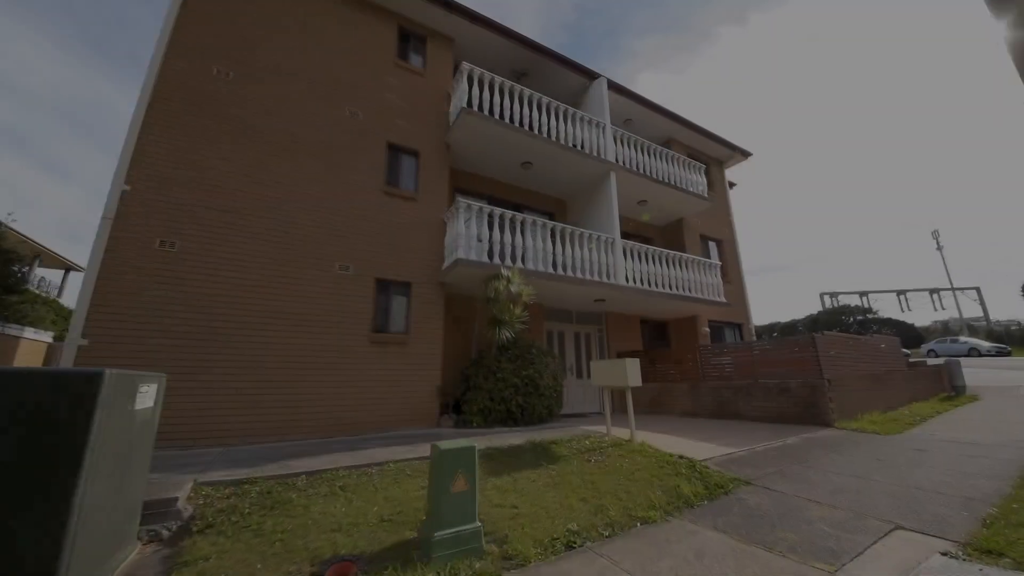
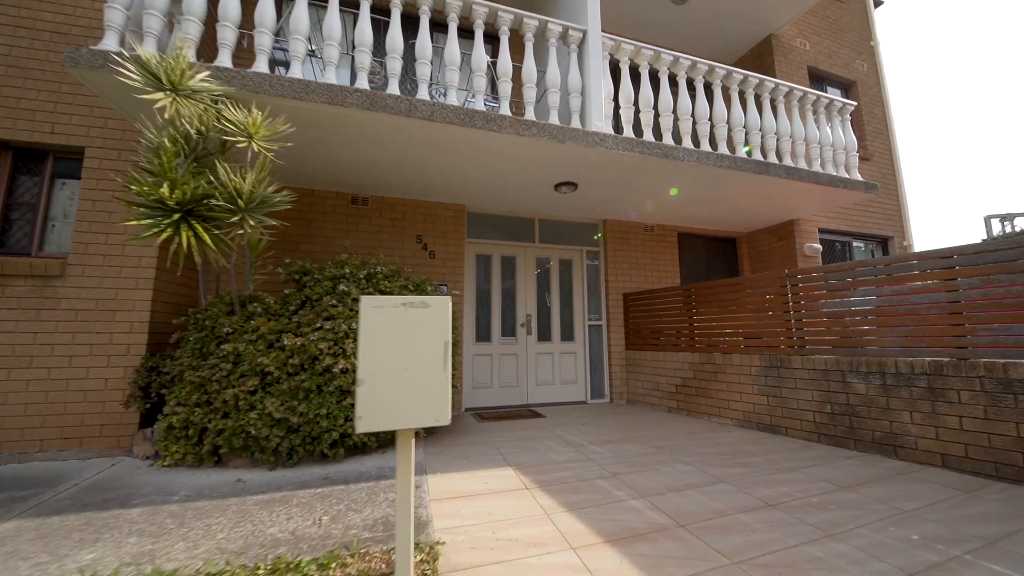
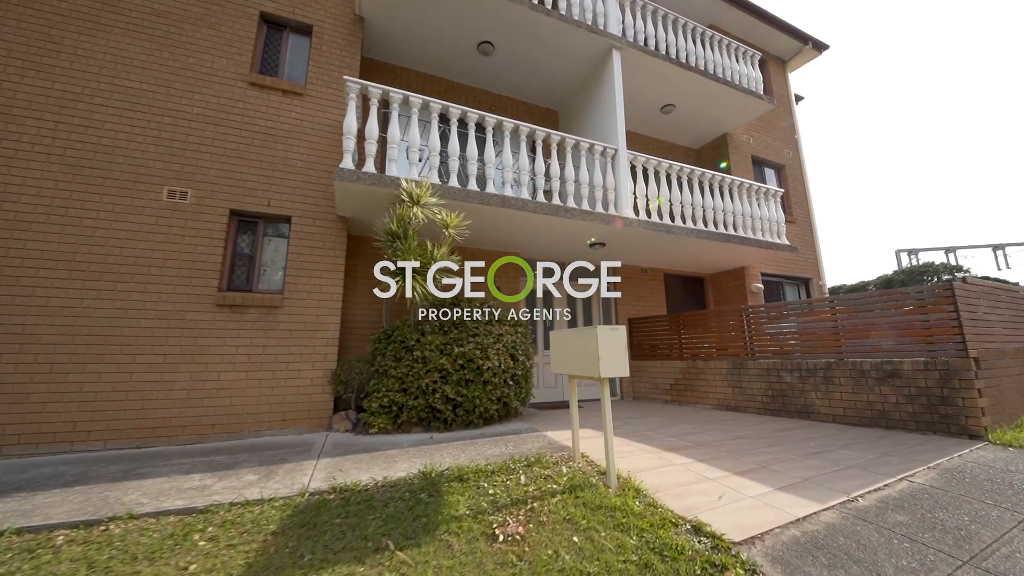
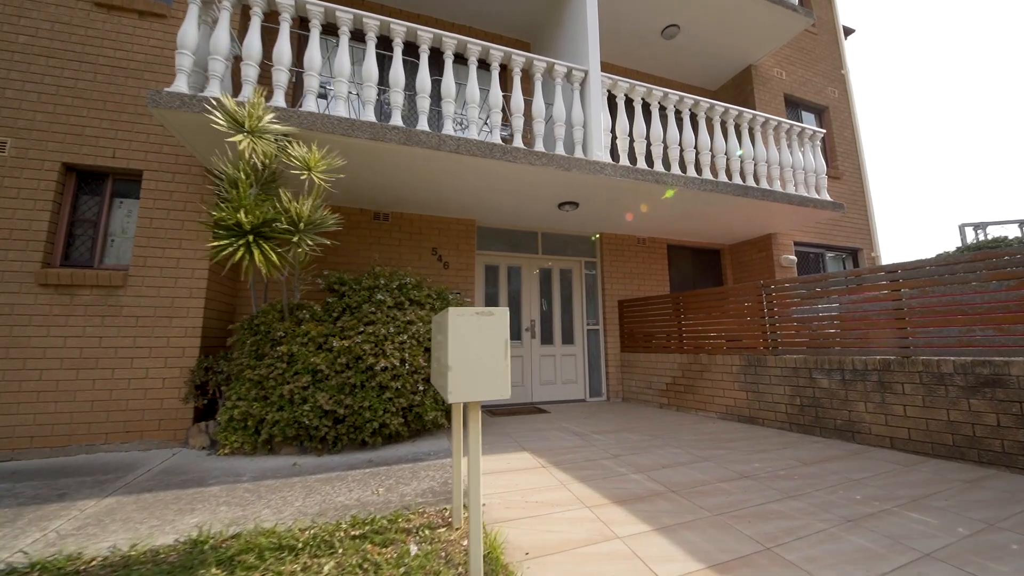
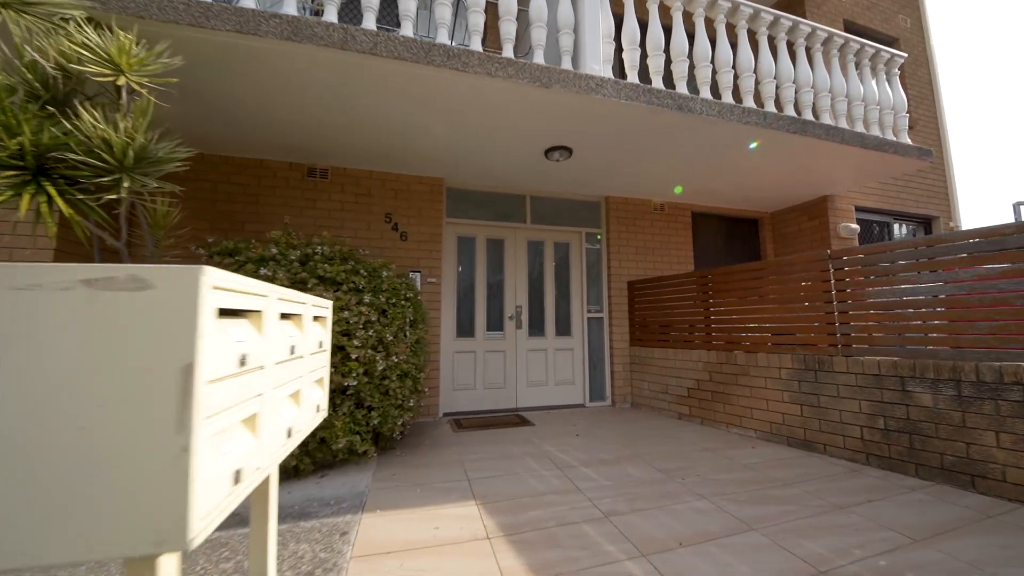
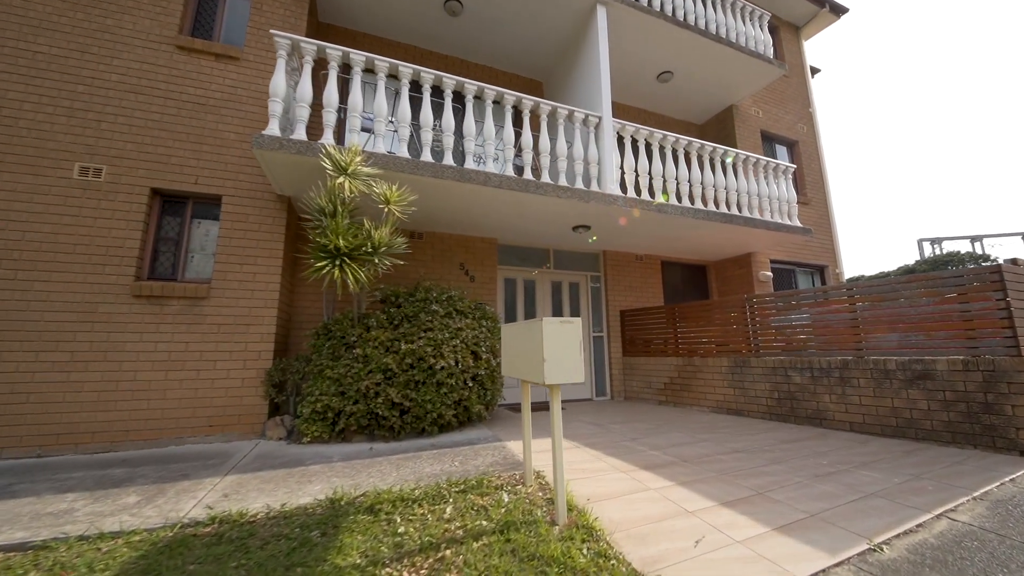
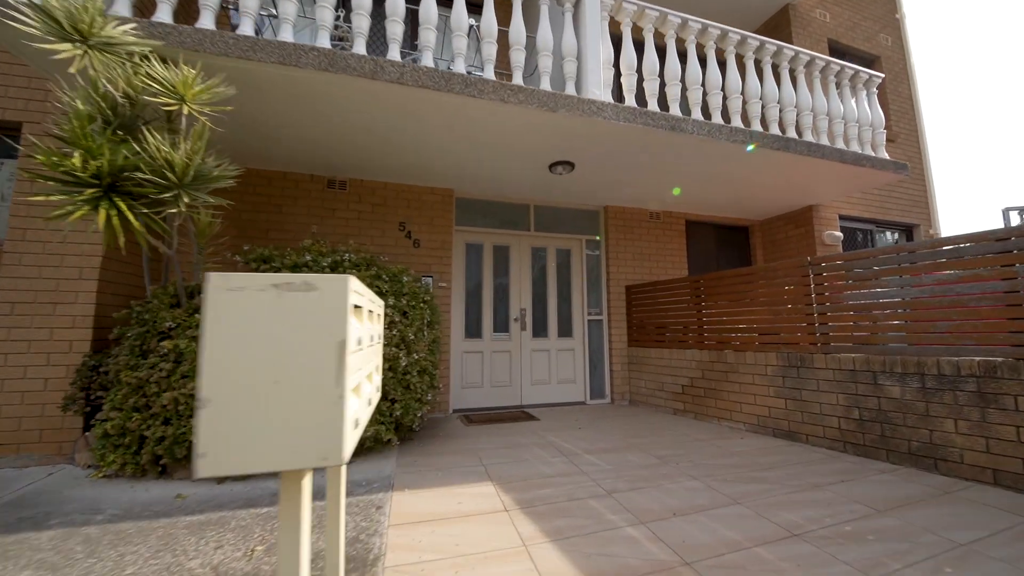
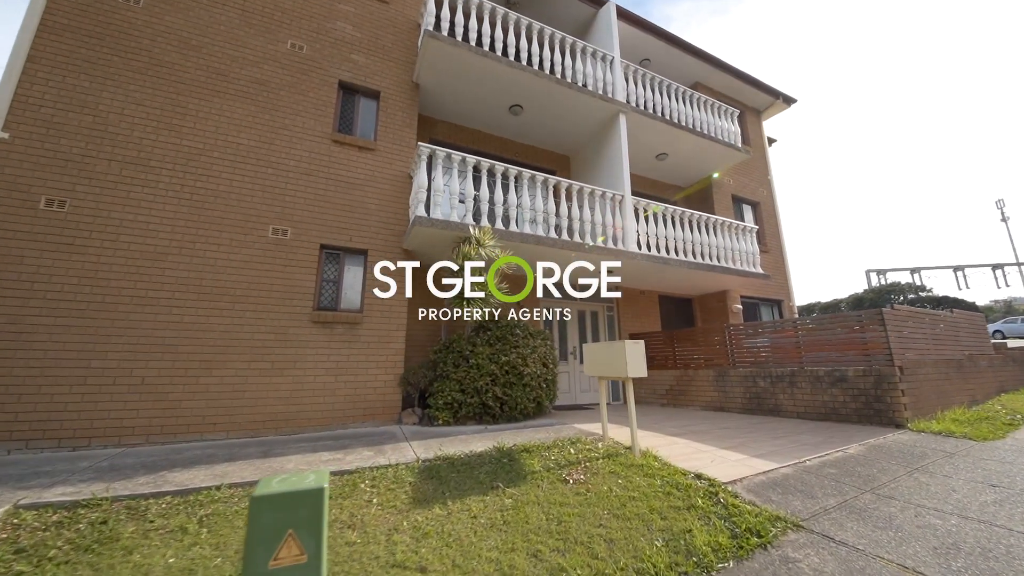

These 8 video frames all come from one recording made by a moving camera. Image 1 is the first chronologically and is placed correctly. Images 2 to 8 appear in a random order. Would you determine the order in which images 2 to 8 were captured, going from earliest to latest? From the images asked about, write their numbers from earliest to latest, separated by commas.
8, 3, 6, 4, 2, 7, 5
